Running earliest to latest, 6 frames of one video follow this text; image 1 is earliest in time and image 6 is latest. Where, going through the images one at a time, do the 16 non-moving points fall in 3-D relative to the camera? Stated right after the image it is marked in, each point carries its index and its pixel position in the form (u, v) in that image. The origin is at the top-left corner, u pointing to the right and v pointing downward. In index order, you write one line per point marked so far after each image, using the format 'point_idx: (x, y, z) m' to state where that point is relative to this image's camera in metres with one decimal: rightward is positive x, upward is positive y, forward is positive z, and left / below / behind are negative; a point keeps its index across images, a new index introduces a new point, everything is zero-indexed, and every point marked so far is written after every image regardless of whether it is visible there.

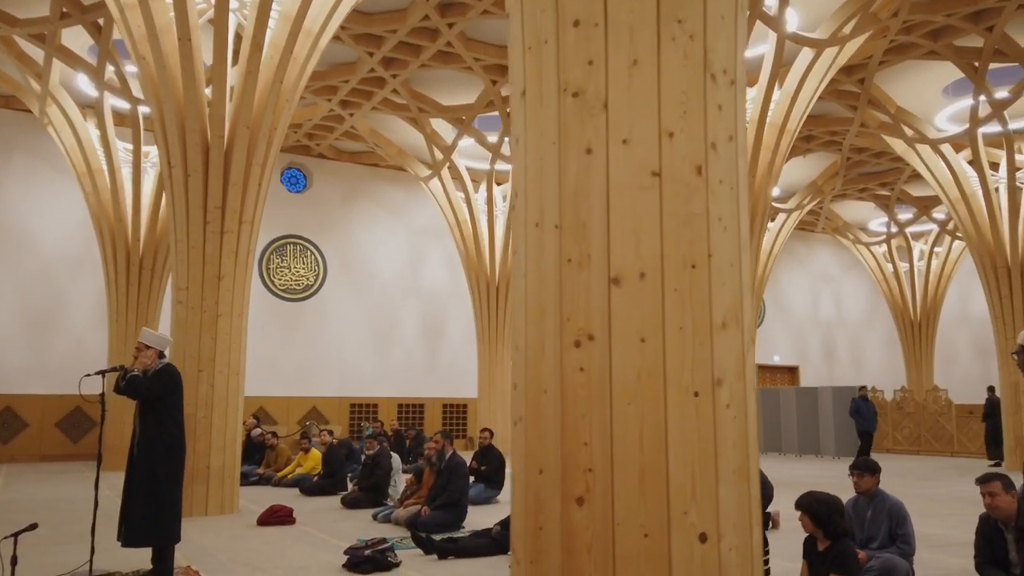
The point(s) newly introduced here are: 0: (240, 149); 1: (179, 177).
0: (-3.0, +1.5, +9.1) m
1: (-3.6, +1.2, +9.1) m
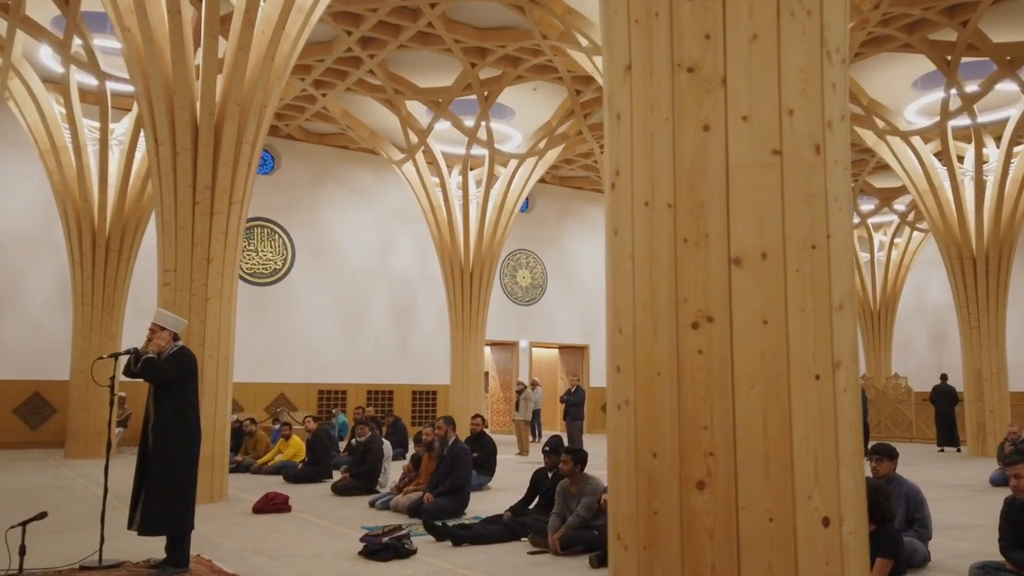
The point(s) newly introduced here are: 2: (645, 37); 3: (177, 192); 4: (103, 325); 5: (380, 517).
0: (-3.0, +1.7, +8.9) m
1: (-3.6, +1.4, +8.8) m
2: (+0.4, +0.8, +2.6) m
3: (-3.5, +1.0, +8.8) m
4: (-7.3, -0.7, +14.9) m
5: (-1.2, -2.1, +7.7) m
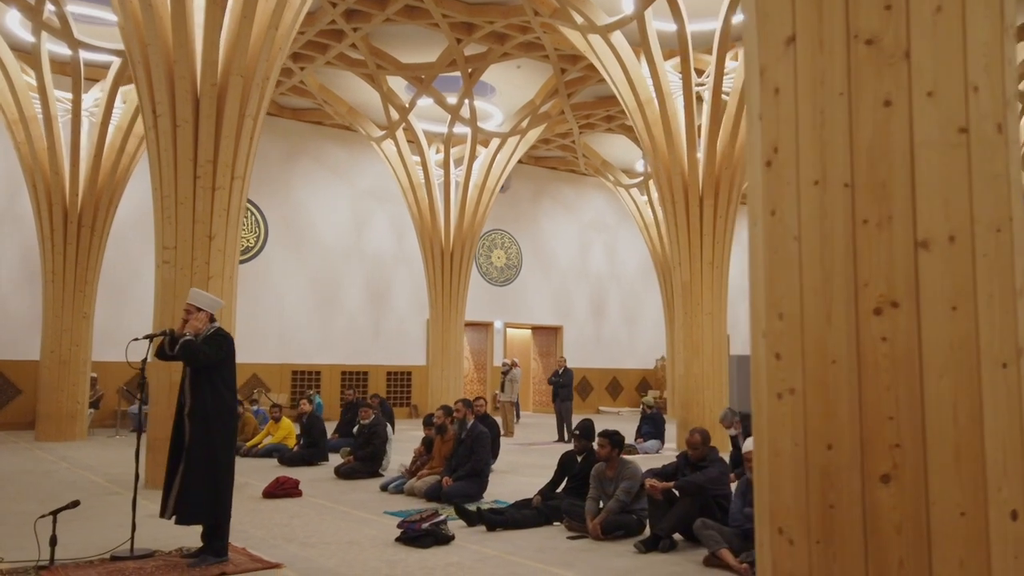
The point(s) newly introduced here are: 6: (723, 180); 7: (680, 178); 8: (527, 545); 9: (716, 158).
0: (-2.8, +1.9, +8.5) m
1: (-3.5, +1.6, +8.4) m
2: (+0.9, +0.8, +2.4) m
3: (-3.4, +1.2, +8.5) m
4: (-7.5, -0.3, +14.3) m
5: (-1.0, -1.9, +7.5) m
6: (+3.2, +1.6, +12.7) m
7: (+2.6, +1.7, +12.9) m
8: (+0.1, -1.7, +5.5) m
9: (+3.1, +2.0, +12.7) m
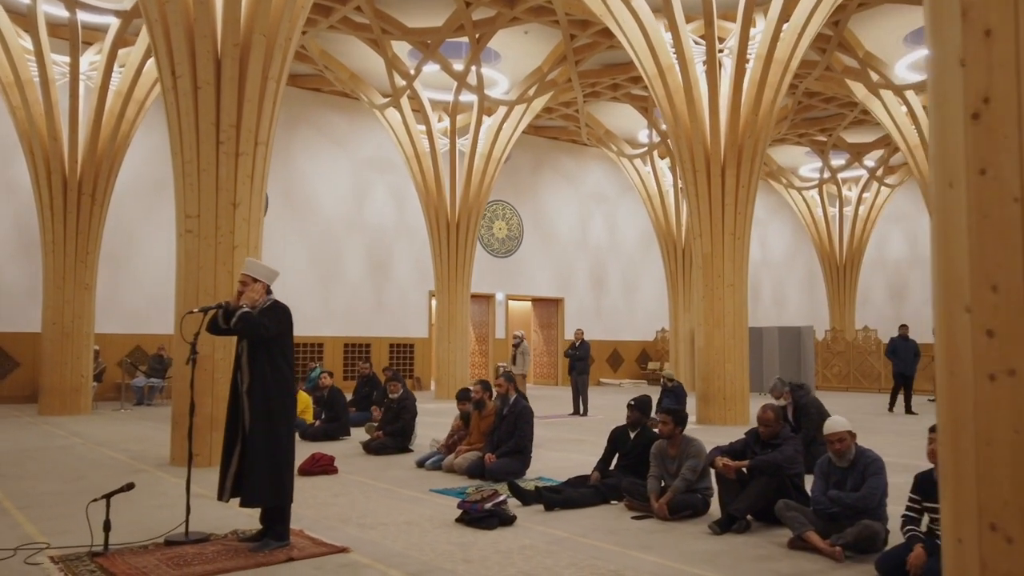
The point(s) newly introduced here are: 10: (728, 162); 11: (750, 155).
0: (-2.5, +2.2, +8.1) m
1: (-3.1, +1.9, +8.0) m
2: (+1.4, +0.9, +2.1) m
3: (-3.0, +1.5, +8.1) m
4: (-7.2, +0.2, +13.9) m
5: (-0.7, -1.7, +7.3) m
6: (+3.5, +2.1, +12.4) m
7: (+2.9, +2.1, +12.6) m
8: (+0.5, -1.5, +5.3) m
9: (+3.3, +2.4, +12.4) m
10: (+3.2, +1.9, +12.5) m
11: (+3.5, +2.0, +12.4) m
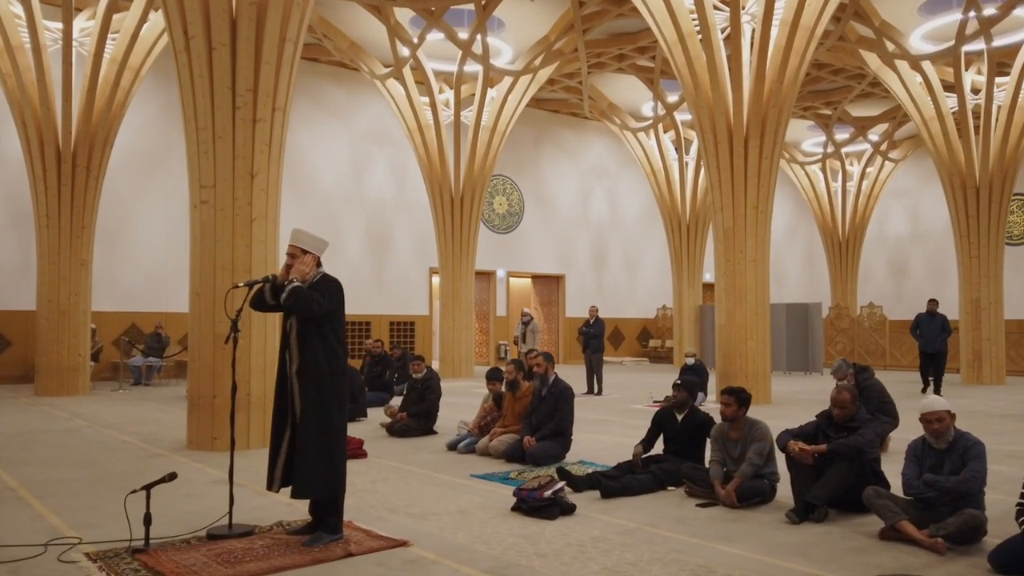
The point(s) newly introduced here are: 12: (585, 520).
0: (-2.2, +2.5, +7.6) m
1: (-2.8, +2.1, +7.6) m
2: (+1.8, +1.0, +1.8) m
3: (-2.7, +1.8, +7.6) m
4: (-7.0, +0.6, +13.4) m
5: (-0.3, -1.4, +7.0) m
6: (+3.7, +2.4, +12.0) m
7: (+3.1, +2.5, +12.2) m
8: (+0.9, -1.3, +4.9) m
9: (+3.6, +2.8, +12.0) m
10: (+3.5, +2.2, +12.1) m
11: (+3.8, +2.3, +12.0) m
12: (+0.4, -1.3, +4.8) m
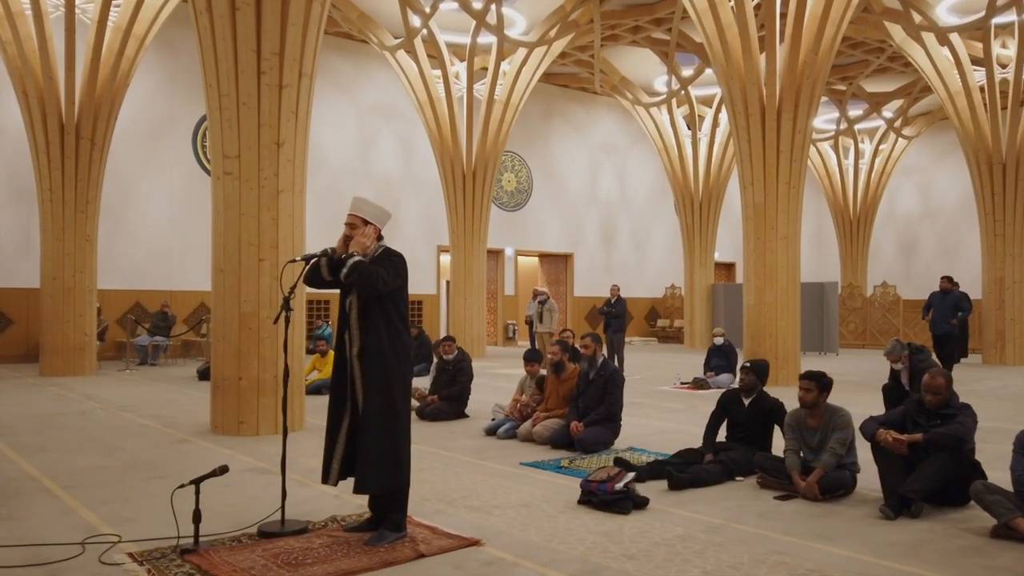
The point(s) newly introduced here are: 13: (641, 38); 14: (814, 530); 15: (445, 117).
0: (-1.8, +2.7, +7.2) m
1: (-2.4, +2.3, +7.1) m
2: (+2.2, +1.0, +1.4) m
3: (-2.3, +2.0, +7.2) m
4: (-6.7, +1.0, +13.0) m
5: (0.0, -1.3, +6.6) m
6: (+4.0, +2.7, +11.6) m
7: (+3.4, +2.8, +11.8) m
8: (+1.3, -1.2, +4.6) m
9: (+3.9, +3.1, +11.6) m
10: (+3.8, +2.5, +11.7) m
11: (+4.1, +2.6, +11.6) m
12: (+0.8, -1.2, +4.5) m
13: (+3.0, +5.9, +19.7) m
14: (+1.5, -1.2, +4.2) m
15: (-1.4, +3.6, +17.9) m
